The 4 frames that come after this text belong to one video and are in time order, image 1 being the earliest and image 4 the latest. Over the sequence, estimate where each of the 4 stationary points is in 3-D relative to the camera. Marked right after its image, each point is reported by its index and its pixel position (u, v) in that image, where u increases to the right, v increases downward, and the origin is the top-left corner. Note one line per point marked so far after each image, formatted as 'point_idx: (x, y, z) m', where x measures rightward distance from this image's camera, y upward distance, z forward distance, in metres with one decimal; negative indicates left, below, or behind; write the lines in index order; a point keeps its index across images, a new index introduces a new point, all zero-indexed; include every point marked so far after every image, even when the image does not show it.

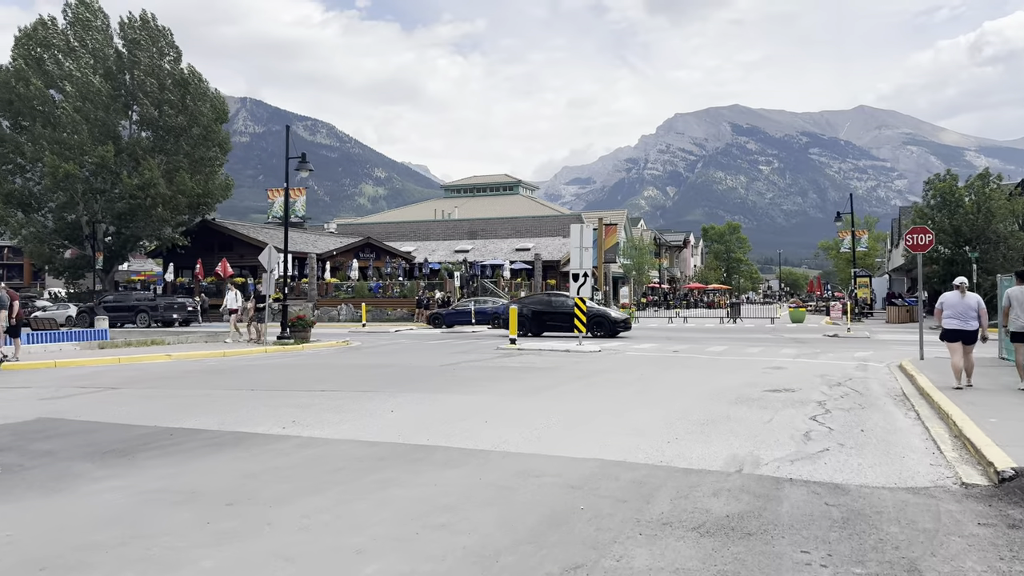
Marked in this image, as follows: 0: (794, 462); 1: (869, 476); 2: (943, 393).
0: (+1.7, -1.1, +10.3) m
1: (+2.0, -1.1, +9.3) m
2: (+4.5, -1.1, +17.5) m
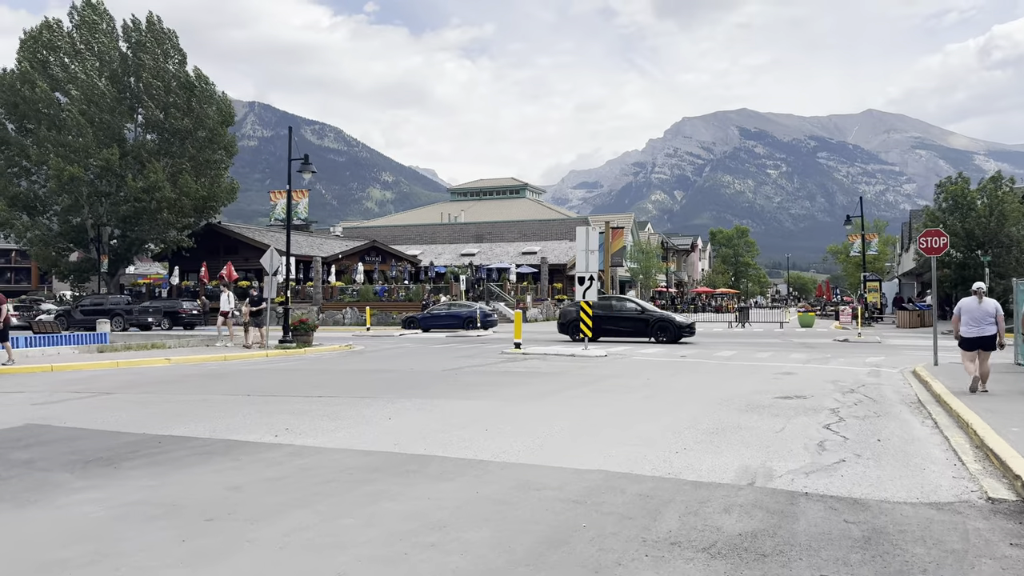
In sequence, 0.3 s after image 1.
0: (+1.7, -1.1, +10.0) m
1: (+2.0, -1.1, +9.1) m
2: (+4.6, -1.1, +17.2) m
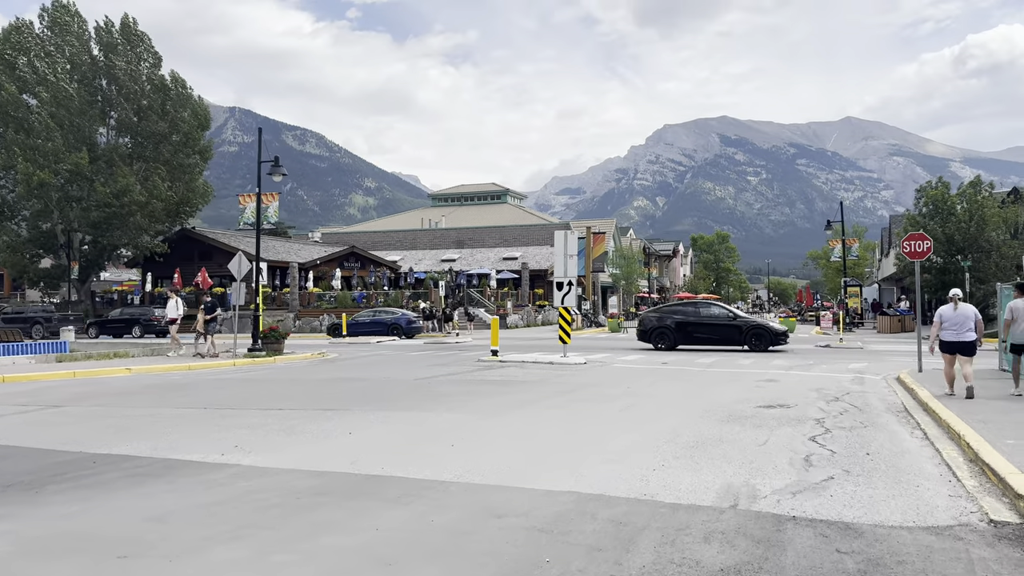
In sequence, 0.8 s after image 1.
0: (+1.6, -1.1, +9.7) m
1: (+1.9, -1.1, +8.8) m
2: (+4.4, -1.2, +16.9) m
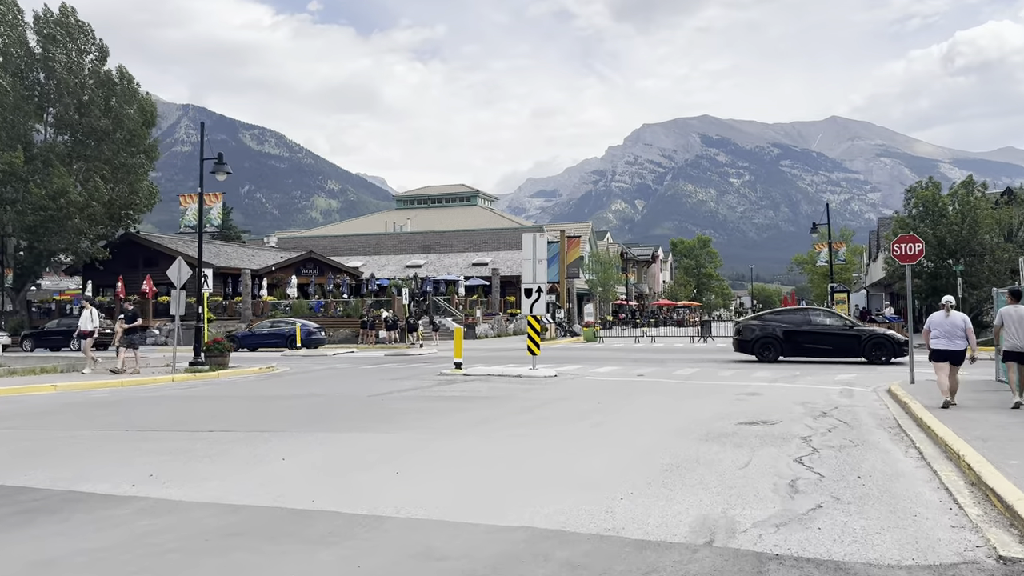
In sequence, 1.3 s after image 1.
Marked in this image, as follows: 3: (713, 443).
0: (+1.3, -1.2, +8.3) m
1: (+1.6, -1.1, +7.3) m
2: (+4.0, -1.2, +15.5) m
3: (+2.3, -1.7, +18.8) m
